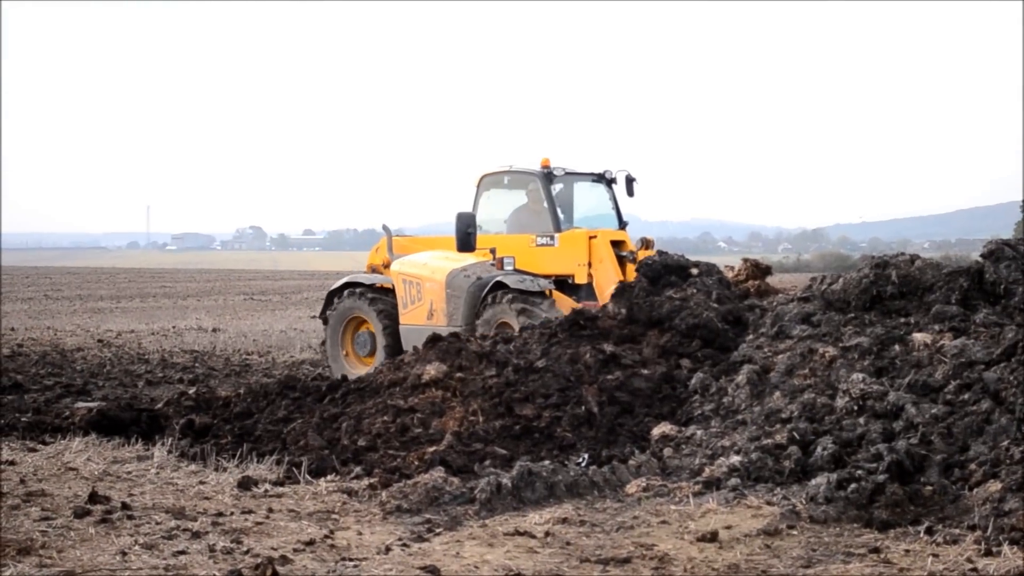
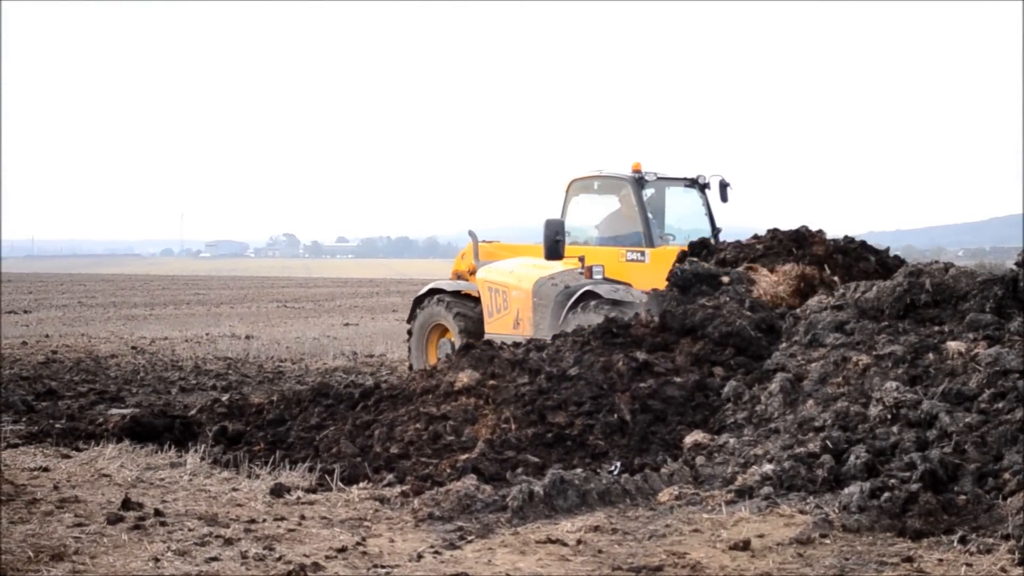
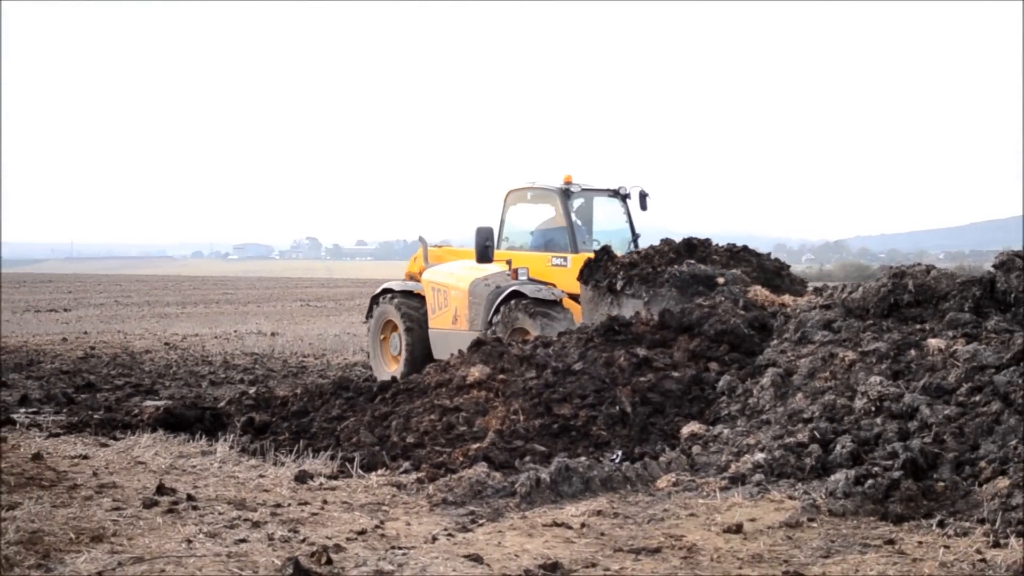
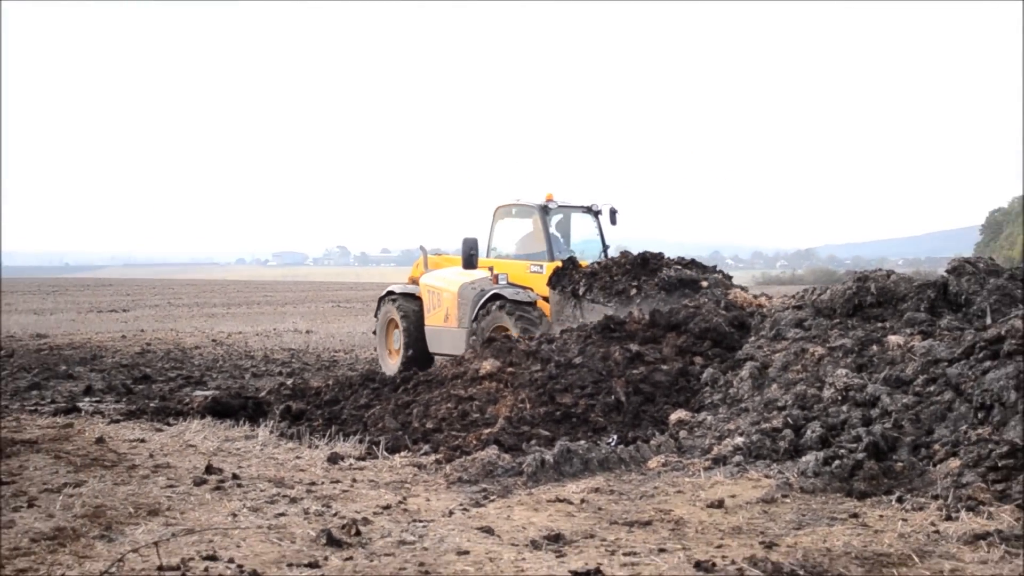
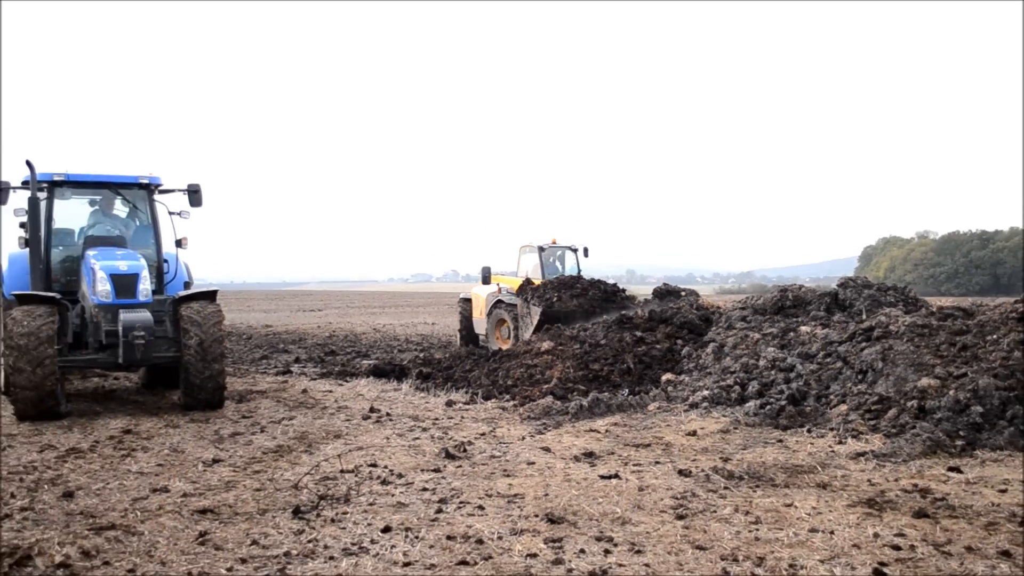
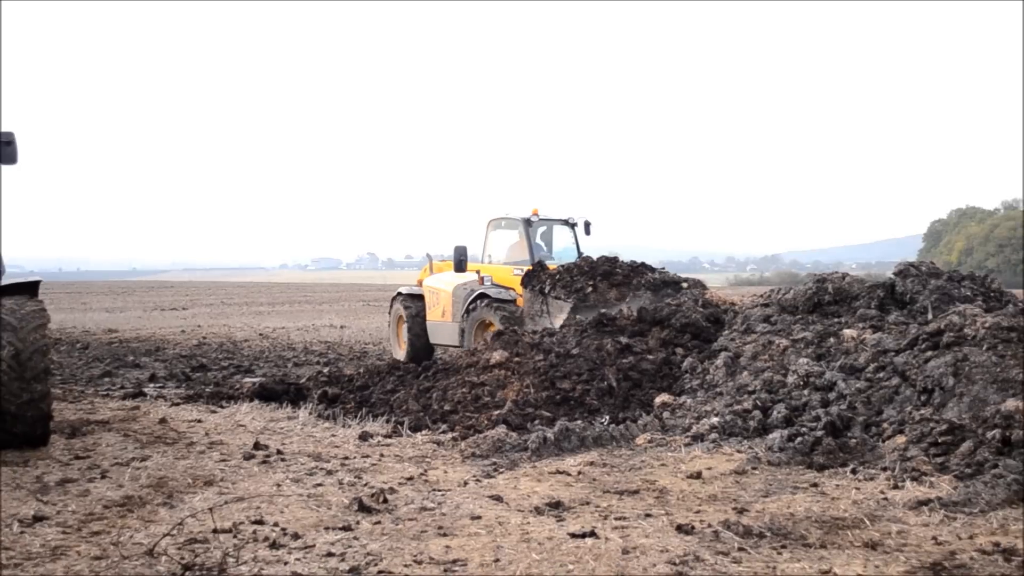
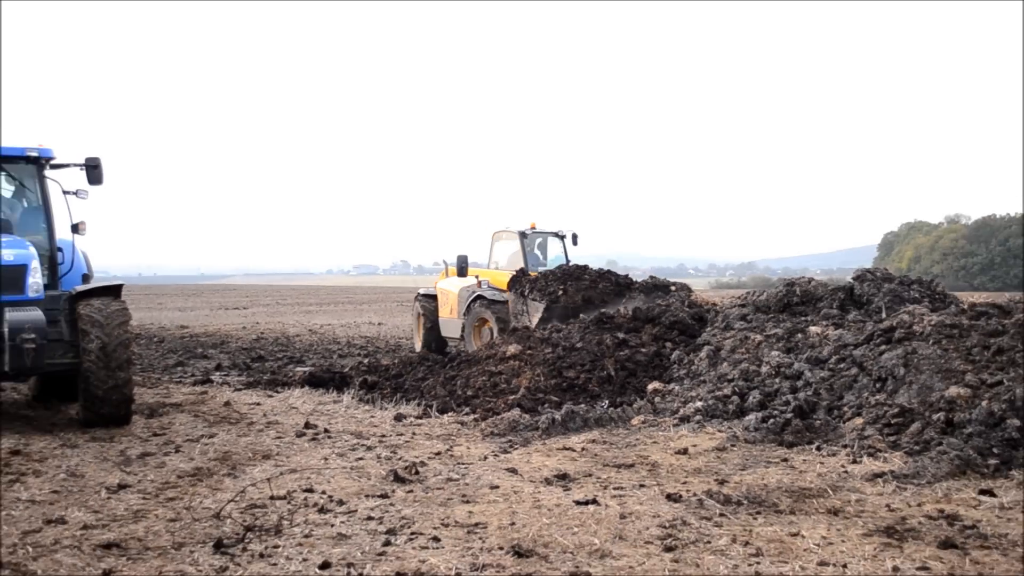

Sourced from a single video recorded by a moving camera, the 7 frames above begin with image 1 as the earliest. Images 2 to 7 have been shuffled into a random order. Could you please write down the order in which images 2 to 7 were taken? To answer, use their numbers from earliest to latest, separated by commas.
2, 3, 4, 6, 7, 5
